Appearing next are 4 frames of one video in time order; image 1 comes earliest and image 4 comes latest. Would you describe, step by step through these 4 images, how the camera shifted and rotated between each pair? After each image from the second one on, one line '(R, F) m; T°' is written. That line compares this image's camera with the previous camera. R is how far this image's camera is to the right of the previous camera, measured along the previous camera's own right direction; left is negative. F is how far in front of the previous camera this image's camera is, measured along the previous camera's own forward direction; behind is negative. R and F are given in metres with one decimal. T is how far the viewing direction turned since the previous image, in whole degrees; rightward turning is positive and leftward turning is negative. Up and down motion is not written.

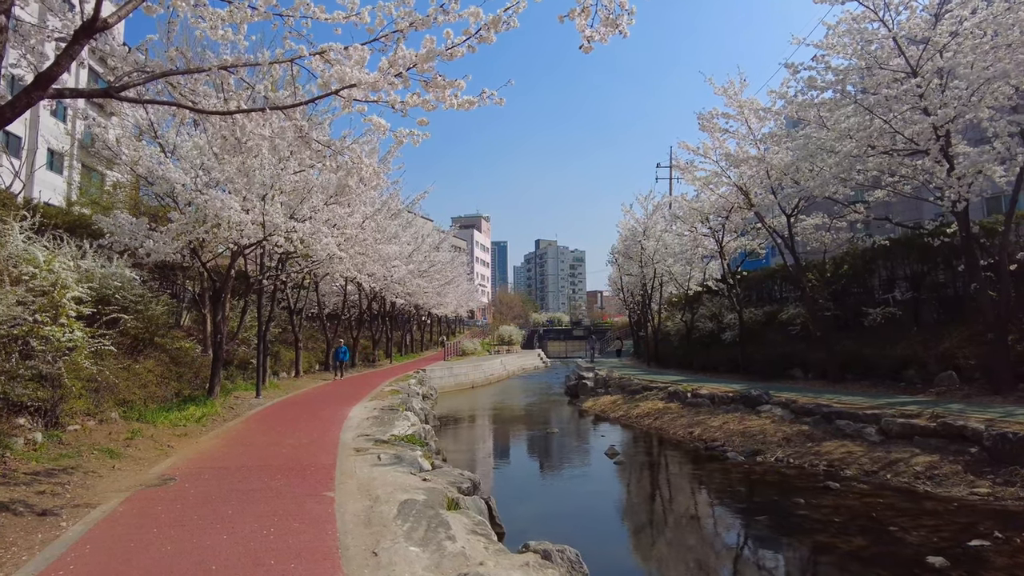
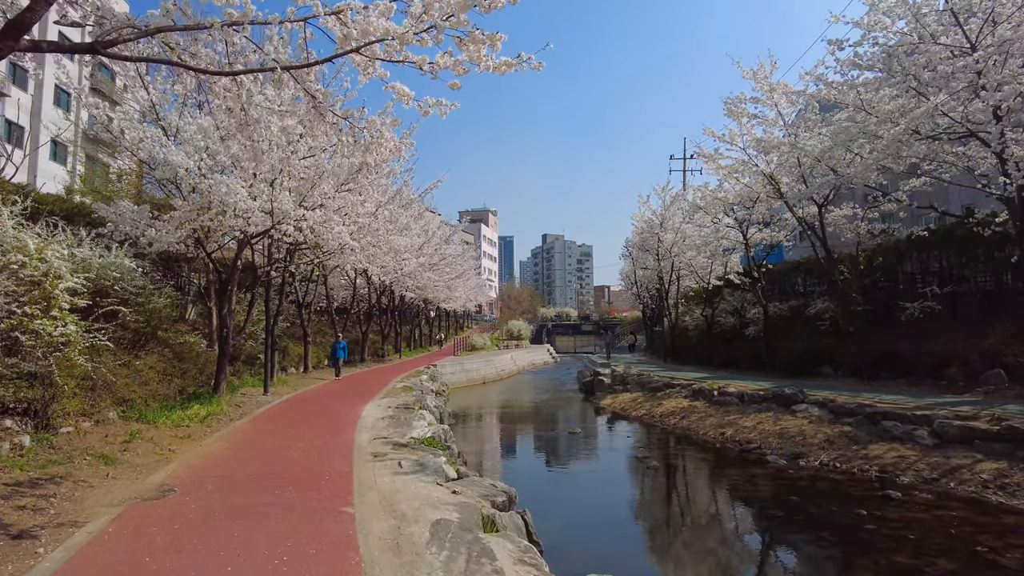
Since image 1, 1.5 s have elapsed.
(-0.3, +0.7) m; -1°
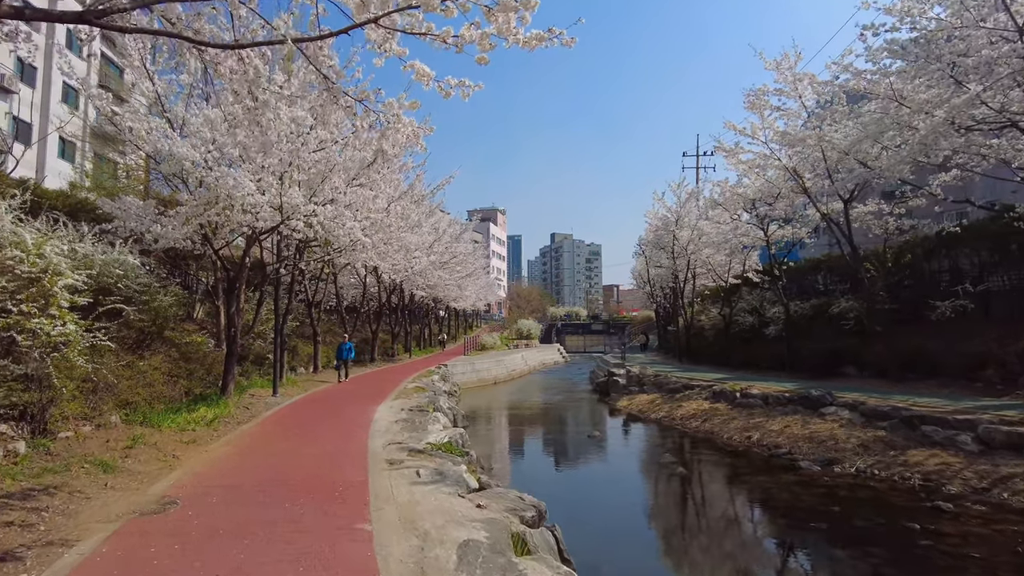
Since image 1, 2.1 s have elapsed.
(-0.2, +0.4) m; -1°
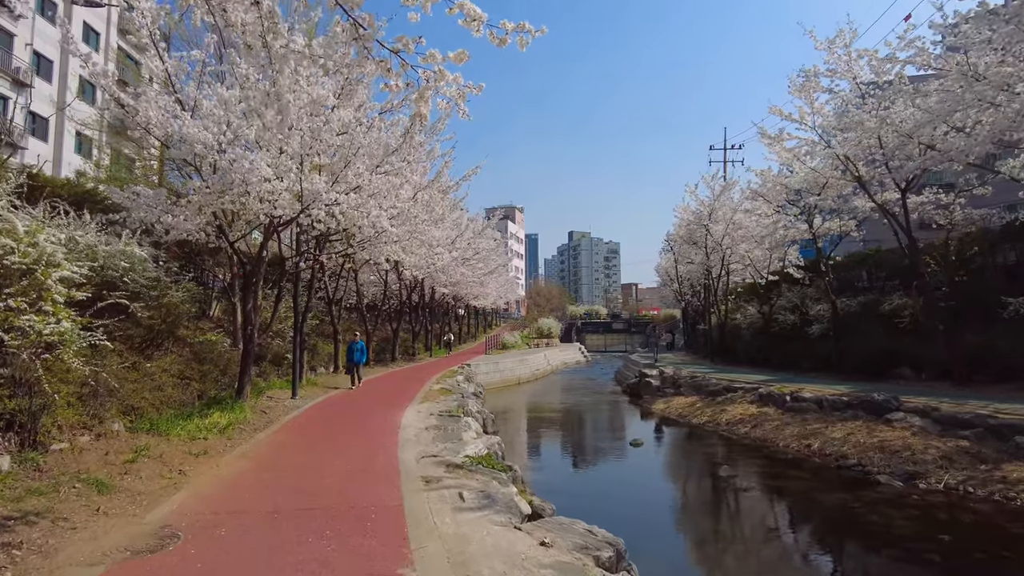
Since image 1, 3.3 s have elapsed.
(-0.3, +0.9) m; -1°
